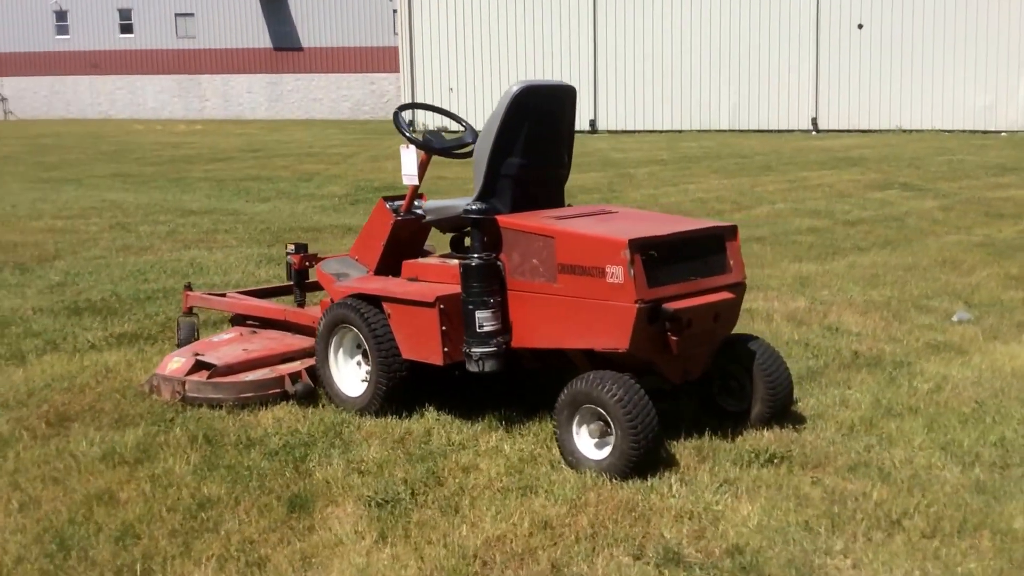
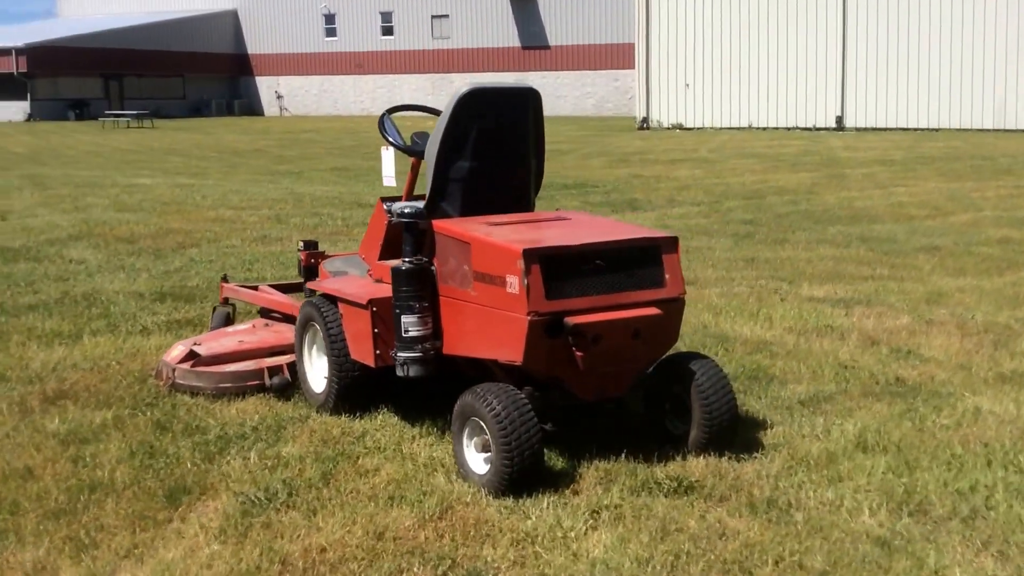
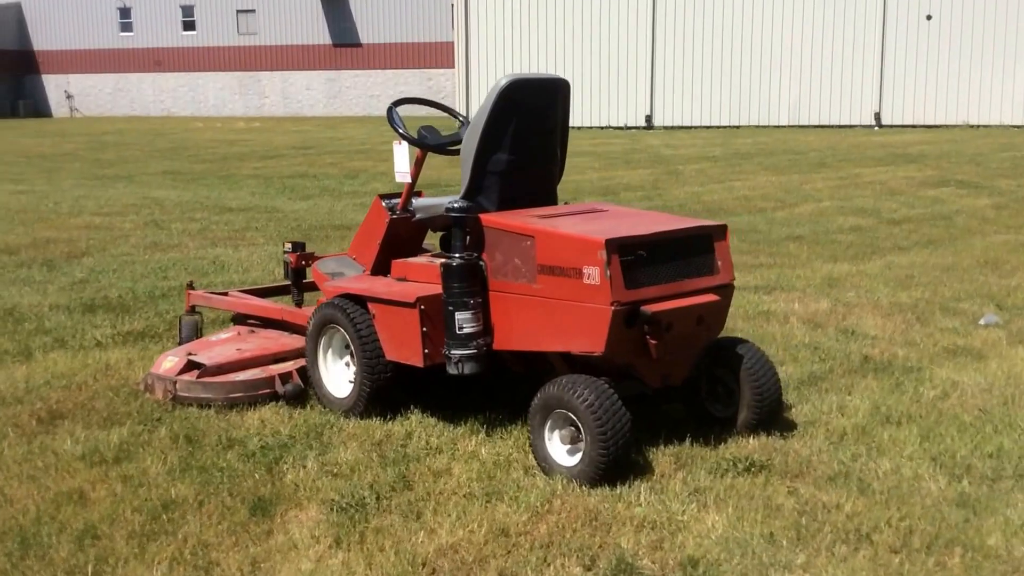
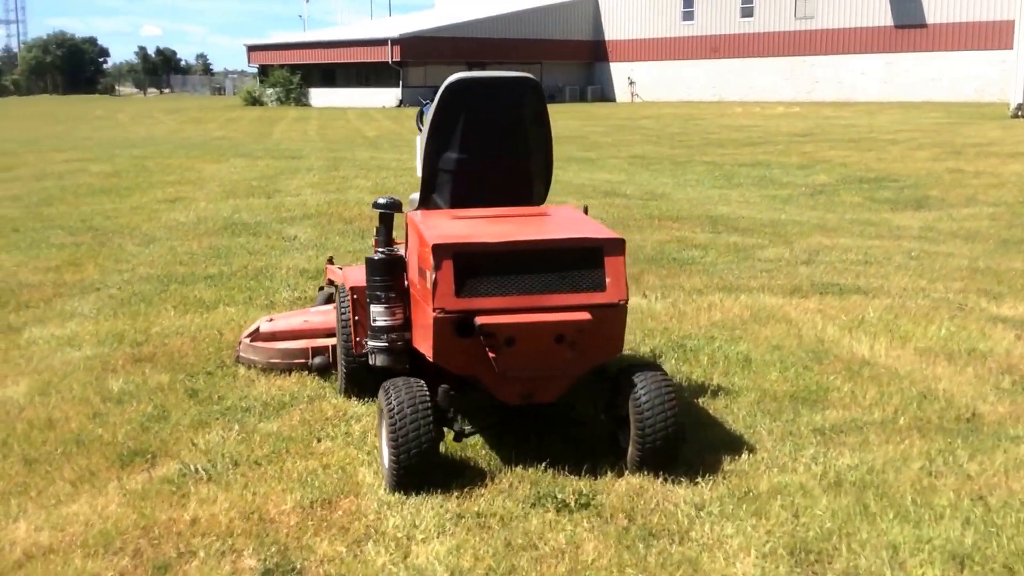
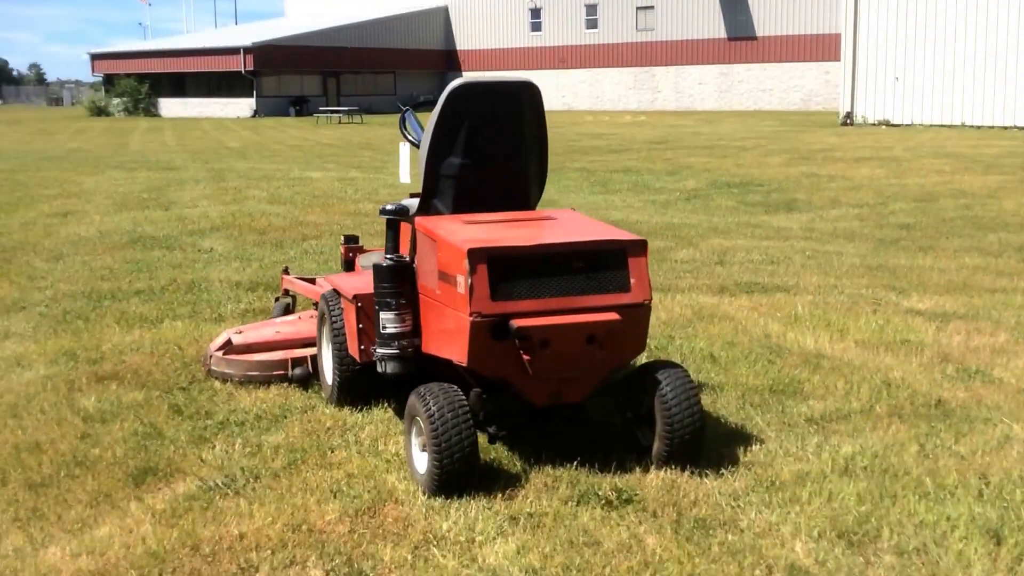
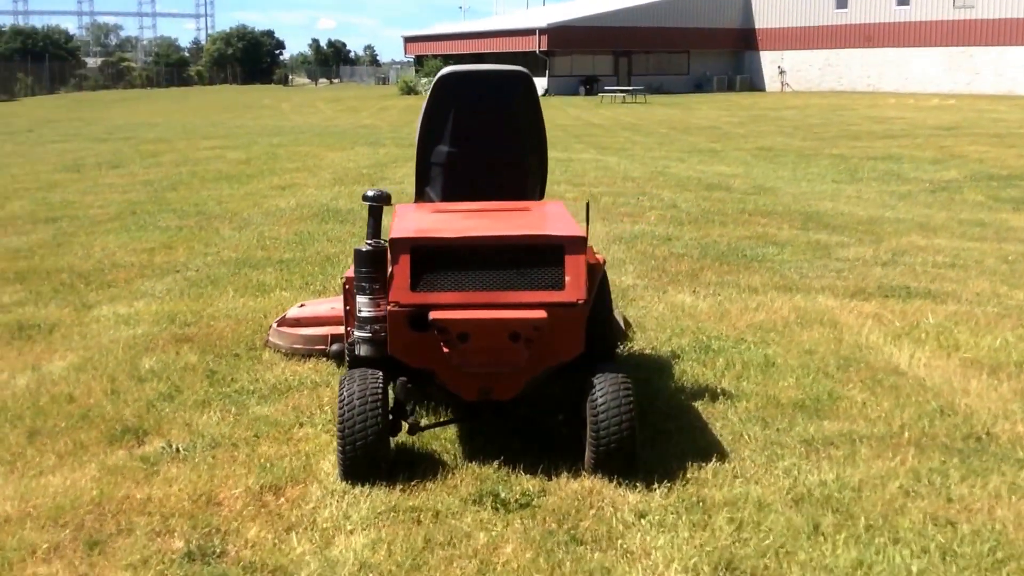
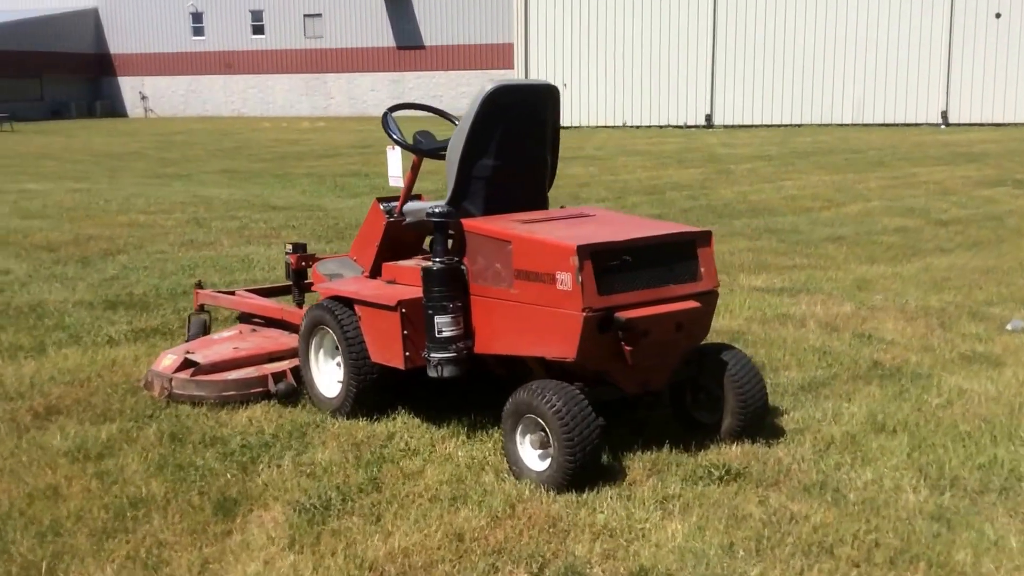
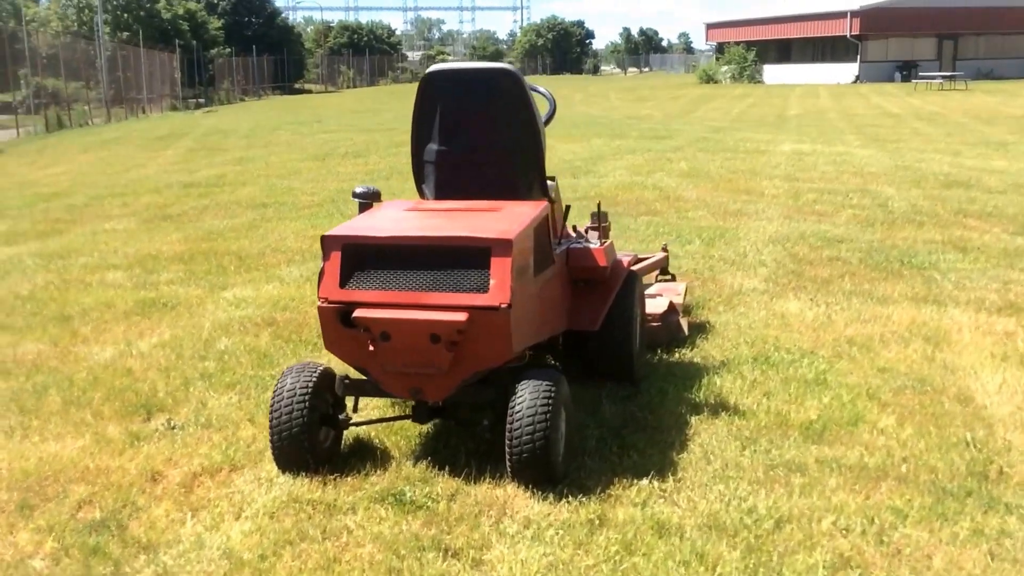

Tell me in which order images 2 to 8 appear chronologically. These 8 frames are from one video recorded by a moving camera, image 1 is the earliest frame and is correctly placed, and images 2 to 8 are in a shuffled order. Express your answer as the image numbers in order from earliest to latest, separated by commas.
3, 7, 2, 5, 4, 6, 8
